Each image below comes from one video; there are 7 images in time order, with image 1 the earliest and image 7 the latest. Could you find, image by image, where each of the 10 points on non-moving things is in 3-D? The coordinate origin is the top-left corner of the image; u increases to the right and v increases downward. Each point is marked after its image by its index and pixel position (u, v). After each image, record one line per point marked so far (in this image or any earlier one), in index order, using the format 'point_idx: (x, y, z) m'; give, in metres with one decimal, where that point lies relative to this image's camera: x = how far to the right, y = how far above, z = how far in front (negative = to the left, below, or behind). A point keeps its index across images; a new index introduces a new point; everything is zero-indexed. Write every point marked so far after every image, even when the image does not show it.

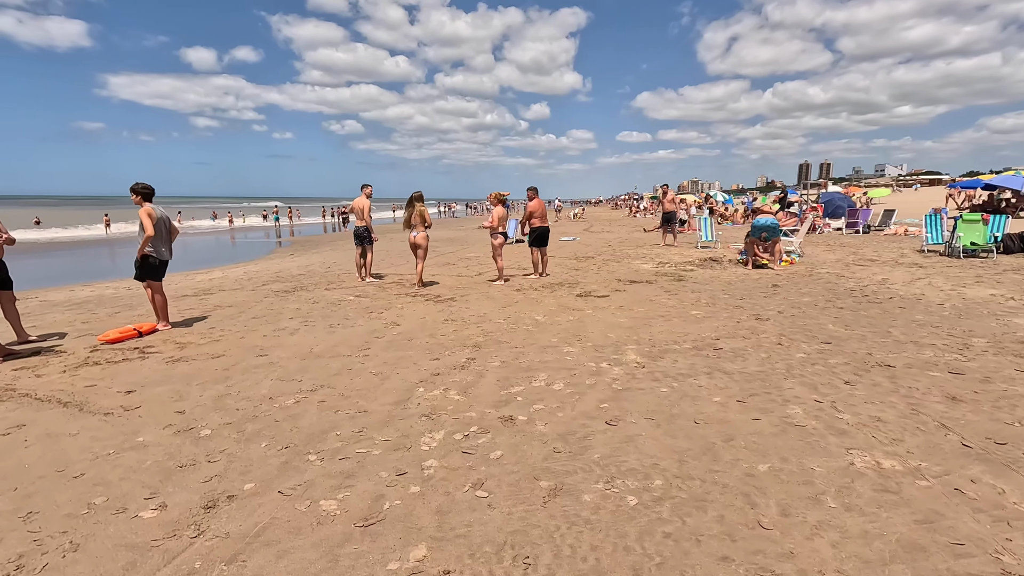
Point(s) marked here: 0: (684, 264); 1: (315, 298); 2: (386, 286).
0: (+3.5, +0.5, +10.6) m
1: (-3.0, -0.2, +8.1) m
2: (-2.2, 0.0, +9.1) m
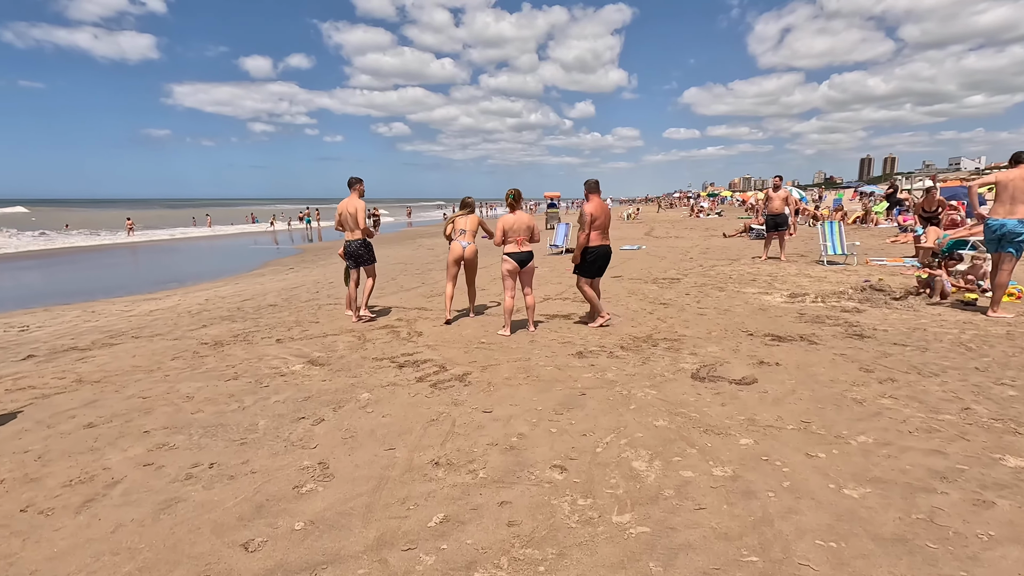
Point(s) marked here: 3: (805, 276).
0: (+4.2, -0.1, +6.9) m
1: (-2.5, -0.7, +4.9) m
2: (-1.6, -0.6, +5.8) m
3: (+4.8, +0.2, +8.5) m
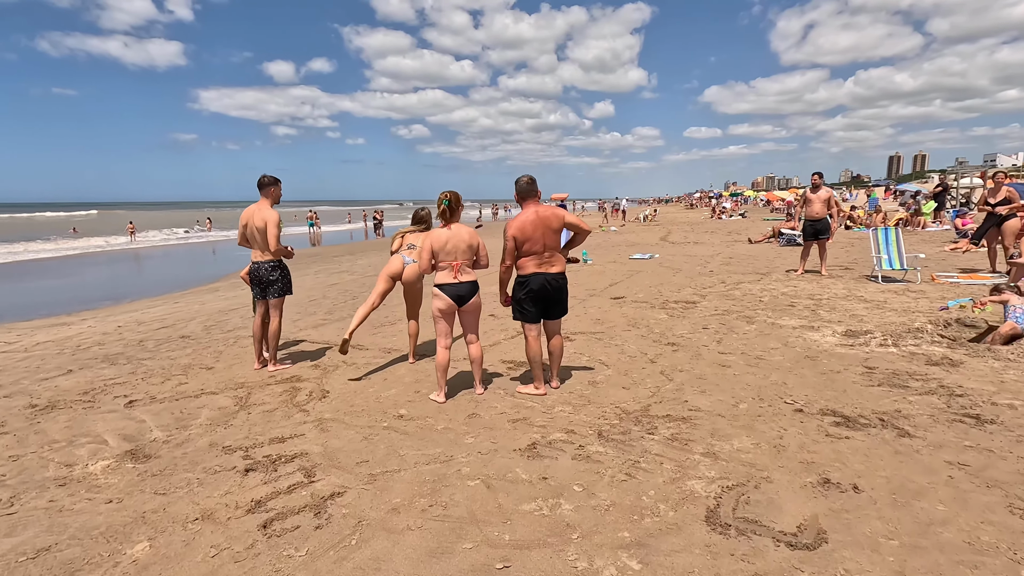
0: (+3.8, -0.4, +5.0) m
1: (-3.0, -1.1, +3.3) m
2: (-2.0, -0.9, +4.2) m
3: (+4.4, -0.2, +6.6) m
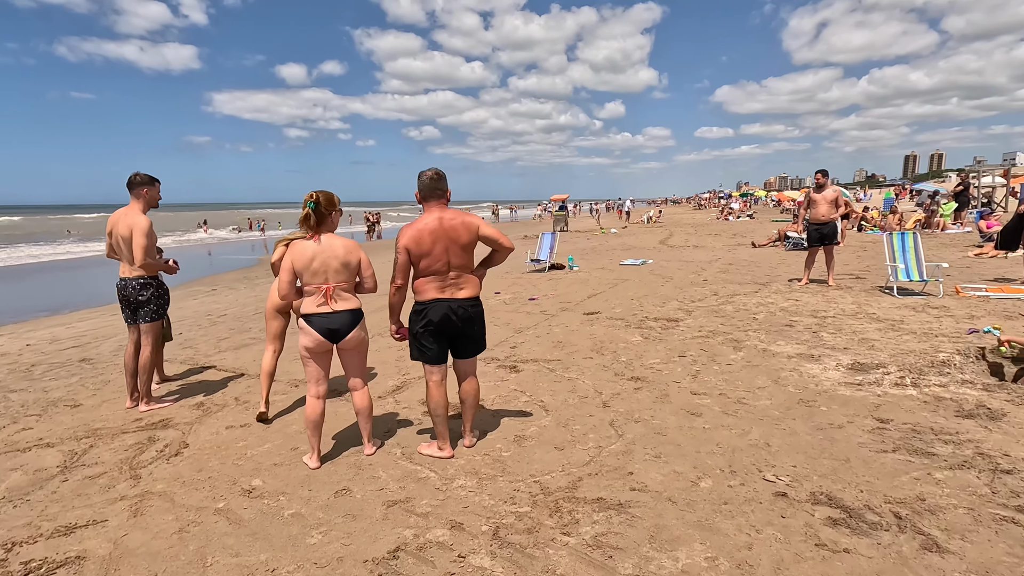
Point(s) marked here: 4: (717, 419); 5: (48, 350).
0: (+3.2, -0.6, +4.0) m
1: (-3.6, -1.2, +2.5) m
2: (-2.6, -1.1, +3.3) m
3: (+3.9, -0.3, +5.6) m
4: (+1.3, -0.8, +3.4) m
5: (-5.5, -0.7, +6.3) m
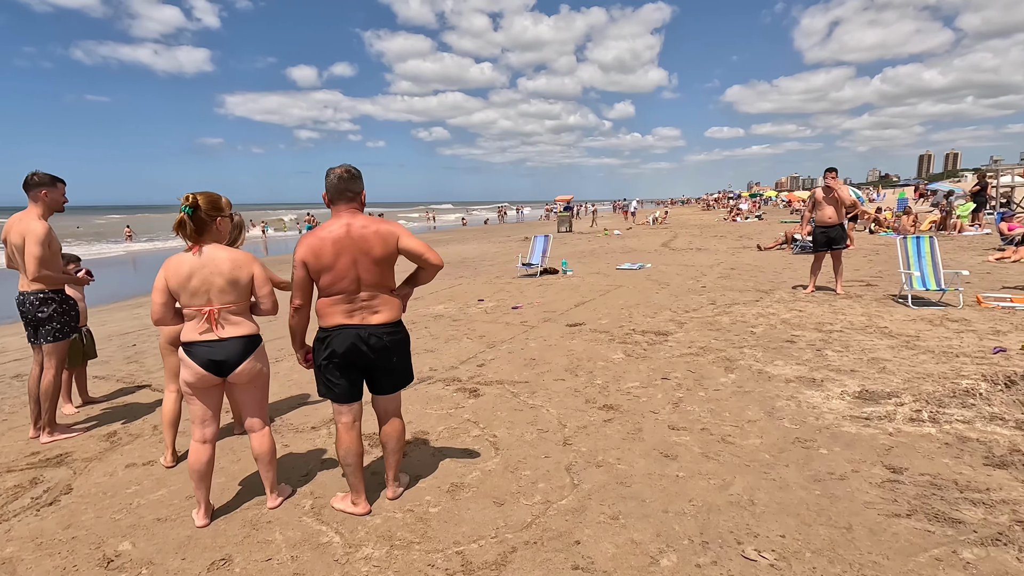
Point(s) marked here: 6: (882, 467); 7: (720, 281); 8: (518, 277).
0: (+2.9, -0.7, +3.4) m
1: (-4.0, -1.3, +2.0) m
2: (-3.0, -1.2, +2.8) m
3: (+3.6, -0.5, +5.0) m
4: (+1.0, -0.9, +2.8) m
5: (-5.8, -0.8, +5.9) m
6: (+1.9, -0.9, +2.7) m
7: (+3.5, +0.1, +8.9) m
8: (+0.1, +0.2, +10.6) m
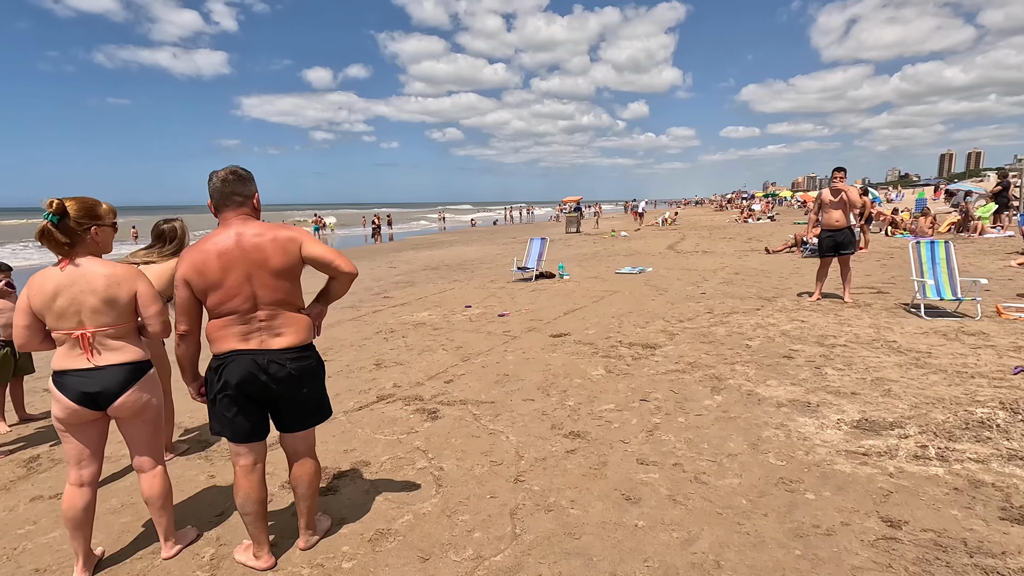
0: (+2.6, -0.8, +3.0) m
1: (-4.3, -1.4, +1.7) m
2: (-3.3, -1.2, +2.5) m
3: (+3.3, -0.6, +4.6) m
4: (+0.7, -1.0, +2.5) m
5: (-6.0, -0.9, +5.7) m
6: (+1.6, -1.0, +2.3) m
7: (+3.4, 0.0, +8.5) m
8: (0.0, +0.1, +10.2) m
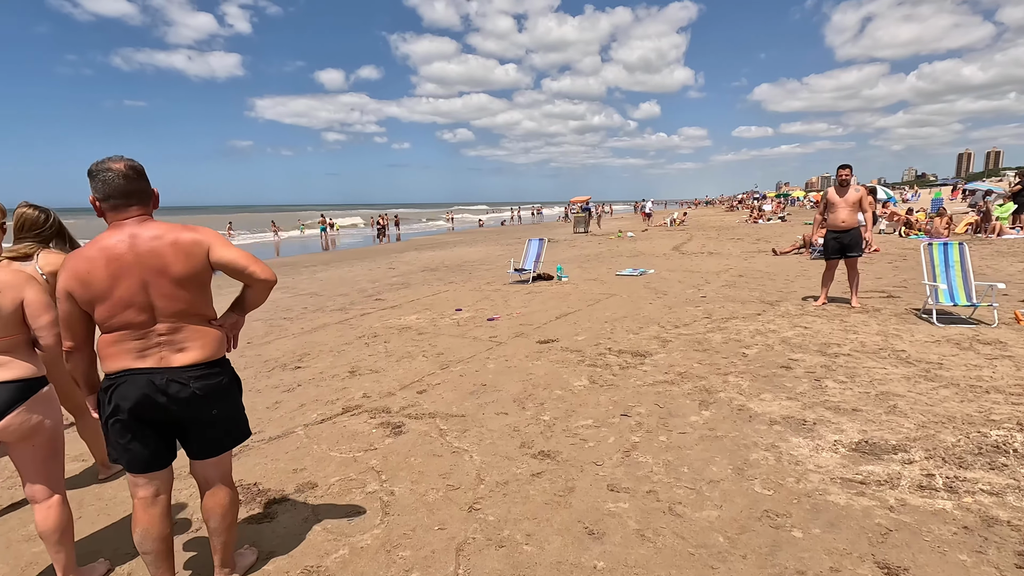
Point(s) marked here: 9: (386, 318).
0: (+2.4, -0.9, +2.7) m
1: (-4.5, -1.4, +1.5) m
2: (-3.5, -1.3, +2.3) m
3: (+3.1, -0.6, +4.2) m
4: (+0.5, -1.1, +2.2) m
5: (-6.2, -0.9, +5.5) m
6: (+1.4, -1.0, +2.0) m
7: (+3.3, 0.0, +8.1) m
8: (-0.1, +0.1, +10.0) m
9: (-1.7, -0.4, +7.2) m
